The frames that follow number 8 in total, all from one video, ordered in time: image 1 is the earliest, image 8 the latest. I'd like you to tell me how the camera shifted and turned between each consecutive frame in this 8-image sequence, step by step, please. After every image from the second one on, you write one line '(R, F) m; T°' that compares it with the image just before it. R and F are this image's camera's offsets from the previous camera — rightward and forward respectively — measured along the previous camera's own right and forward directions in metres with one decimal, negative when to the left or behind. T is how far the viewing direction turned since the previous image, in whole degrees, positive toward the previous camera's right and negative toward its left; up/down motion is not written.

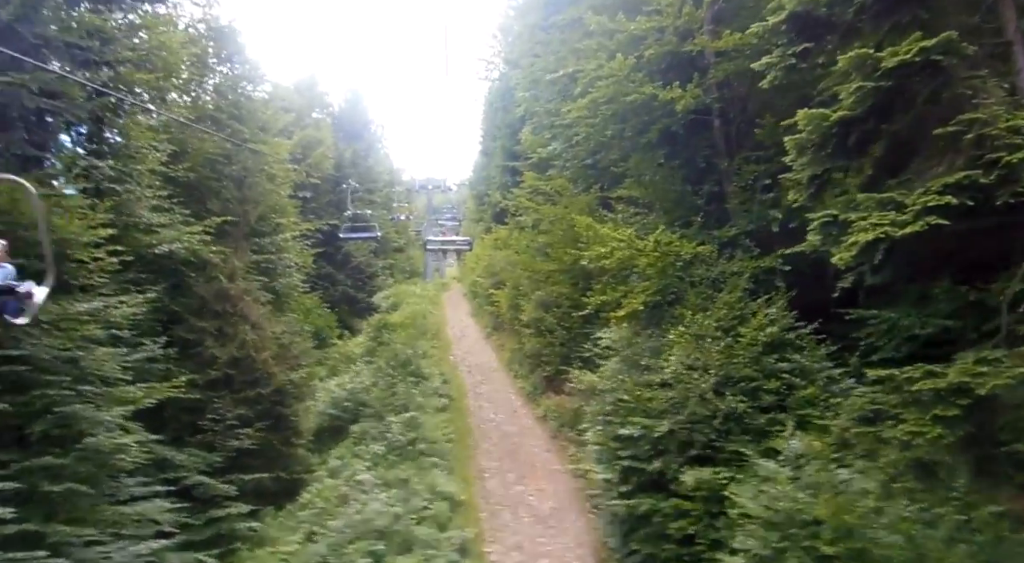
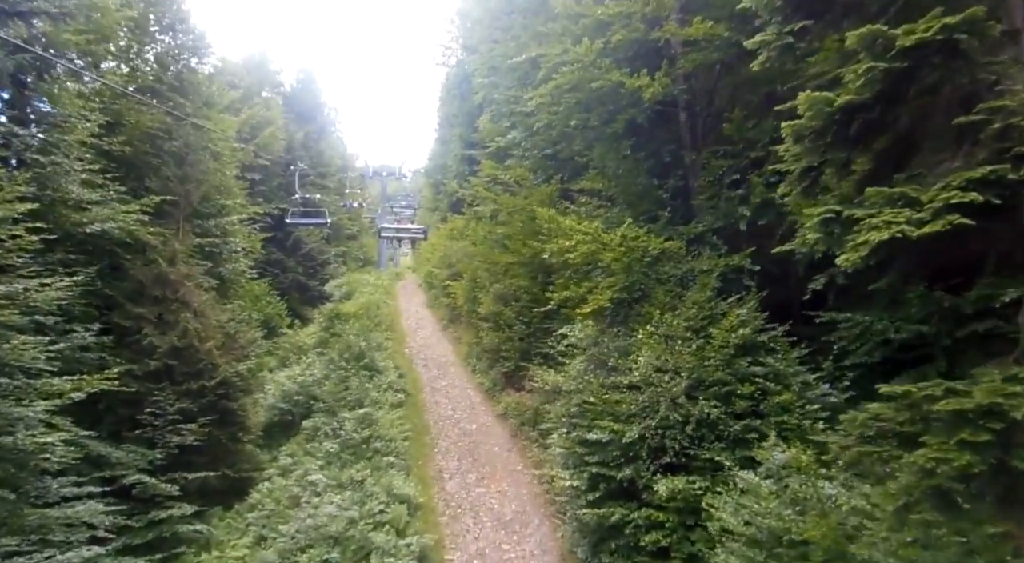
(-0.2, +0.4) m; +4°
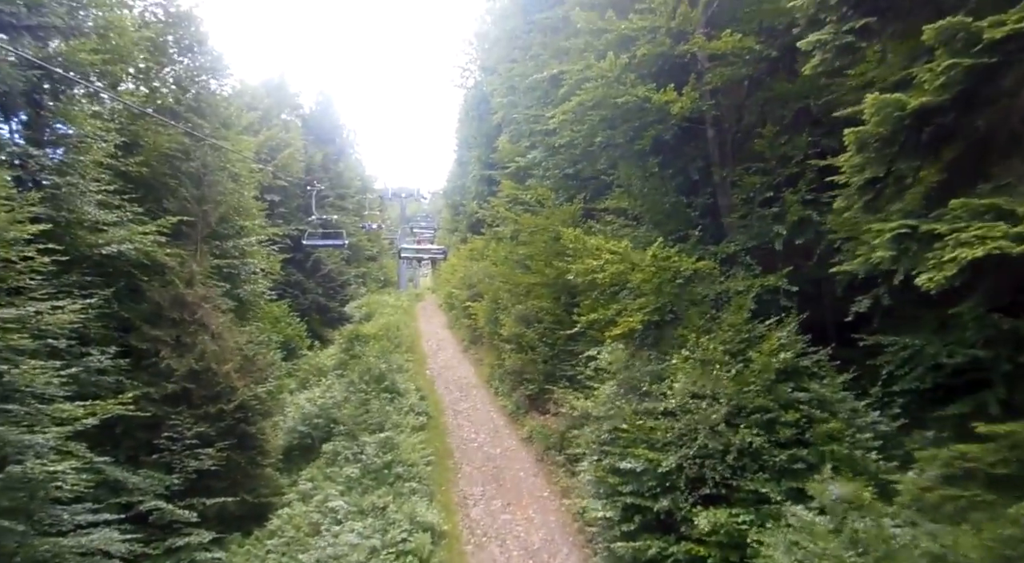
(-0.2, +0.2) m; -2°
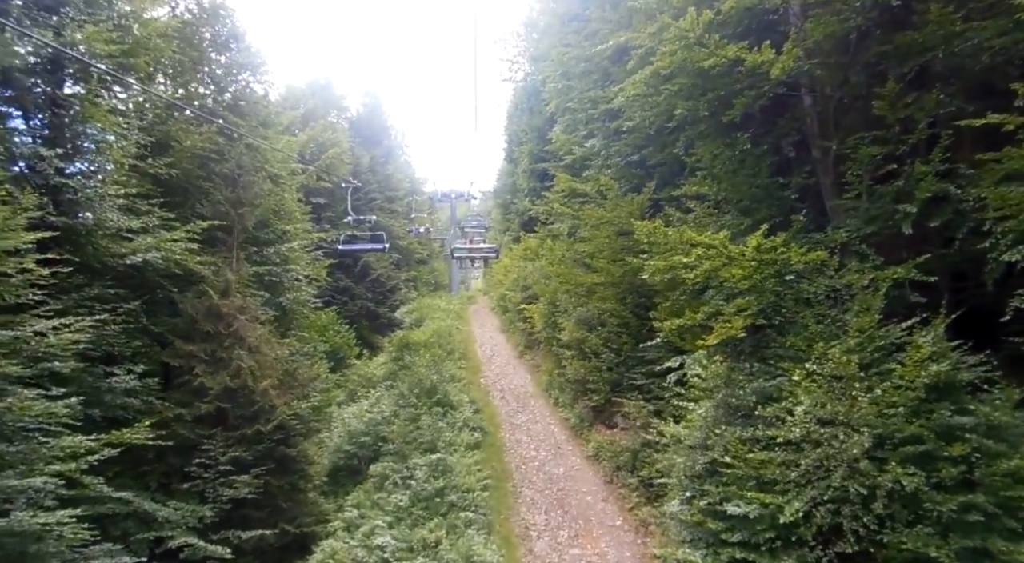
(-0.2, +1.2) m; -5°
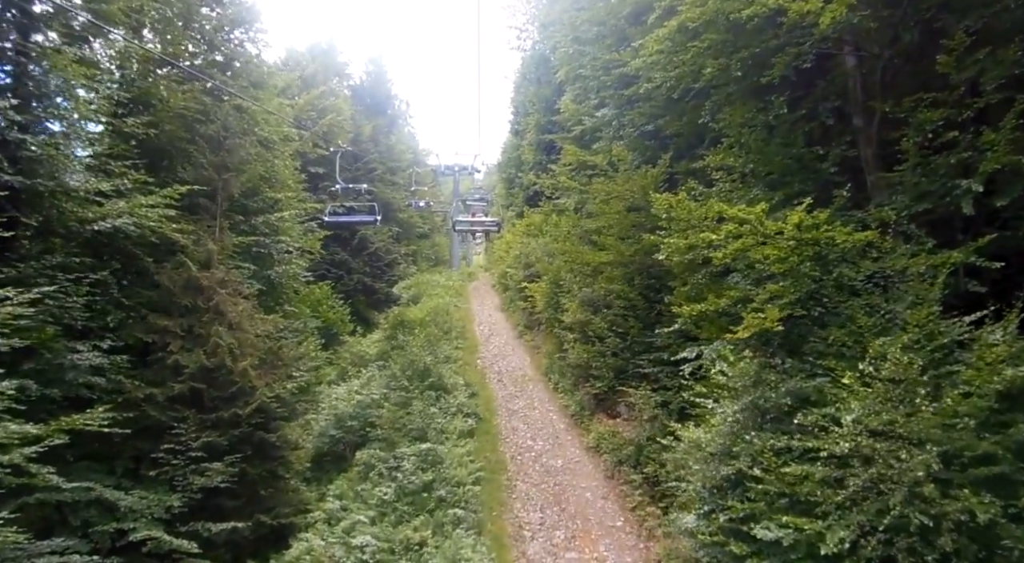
(+0.1, +0.9) m; 0°
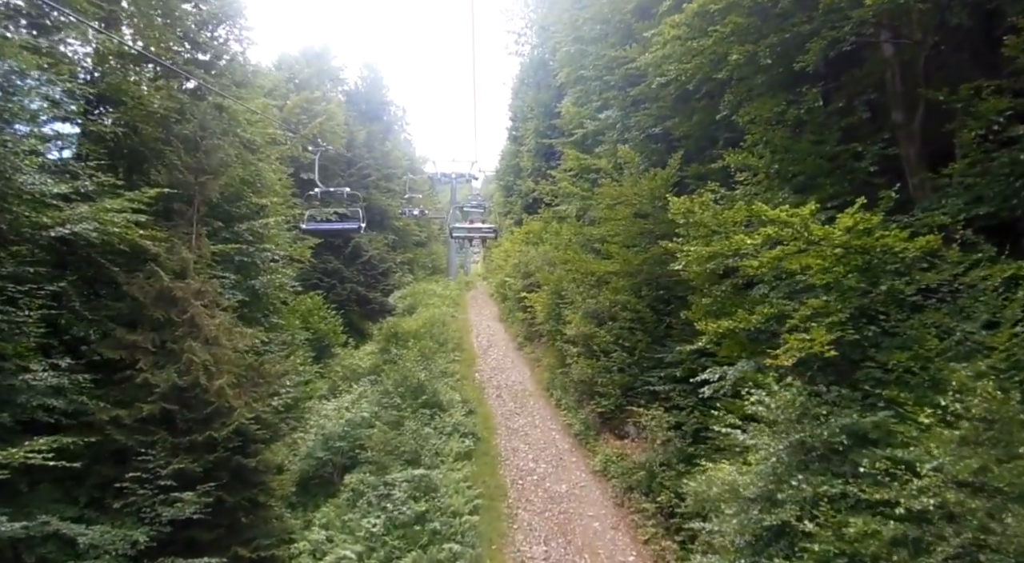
(-0.1, +0.7) m; 0°
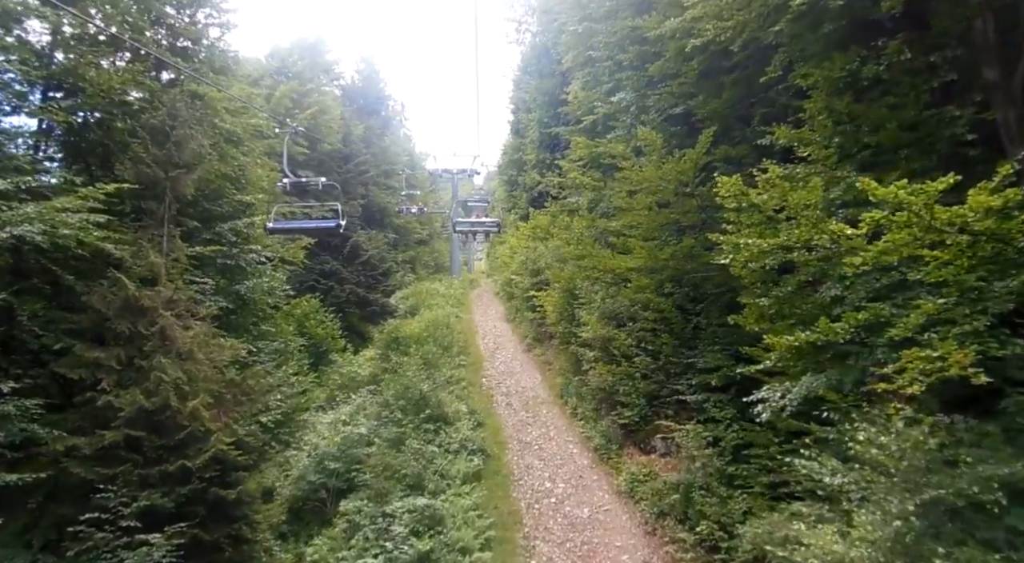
(-0.1, +1.1) m; 0°
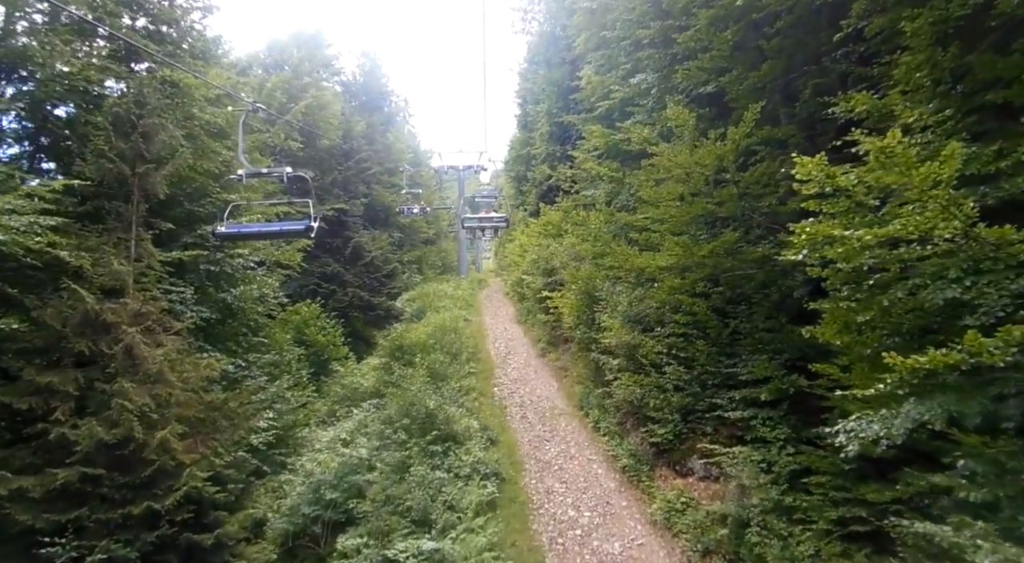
(-0.1, +1.1) m; -1°
